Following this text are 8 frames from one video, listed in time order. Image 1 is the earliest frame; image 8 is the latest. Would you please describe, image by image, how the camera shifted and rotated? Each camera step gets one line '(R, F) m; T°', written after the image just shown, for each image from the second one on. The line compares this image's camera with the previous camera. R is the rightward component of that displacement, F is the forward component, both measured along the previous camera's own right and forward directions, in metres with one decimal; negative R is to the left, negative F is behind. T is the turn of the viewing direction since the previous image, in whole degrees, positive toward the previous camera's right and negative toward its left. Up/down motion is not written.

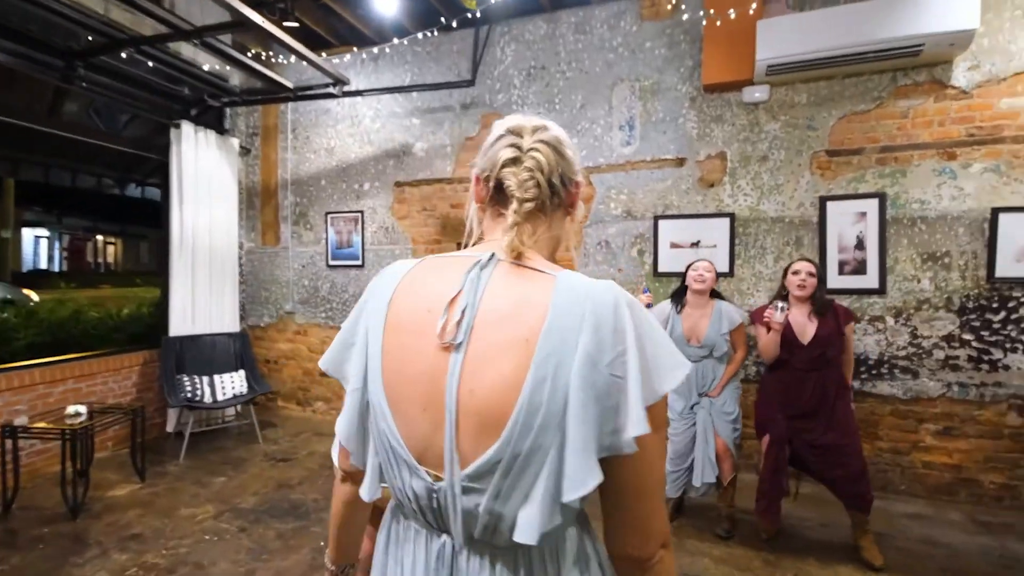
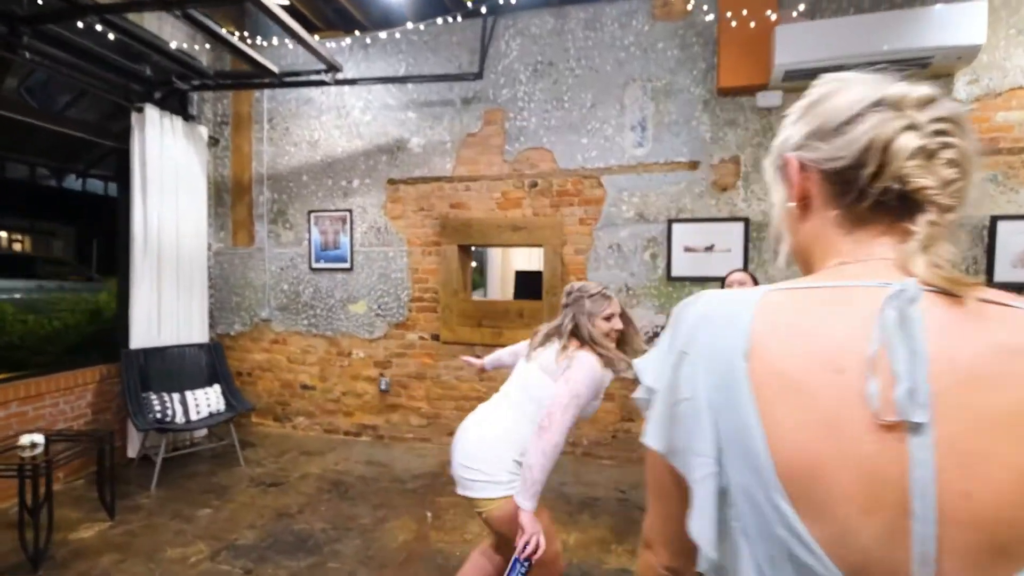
(-0.5, +0.2) m; +6°
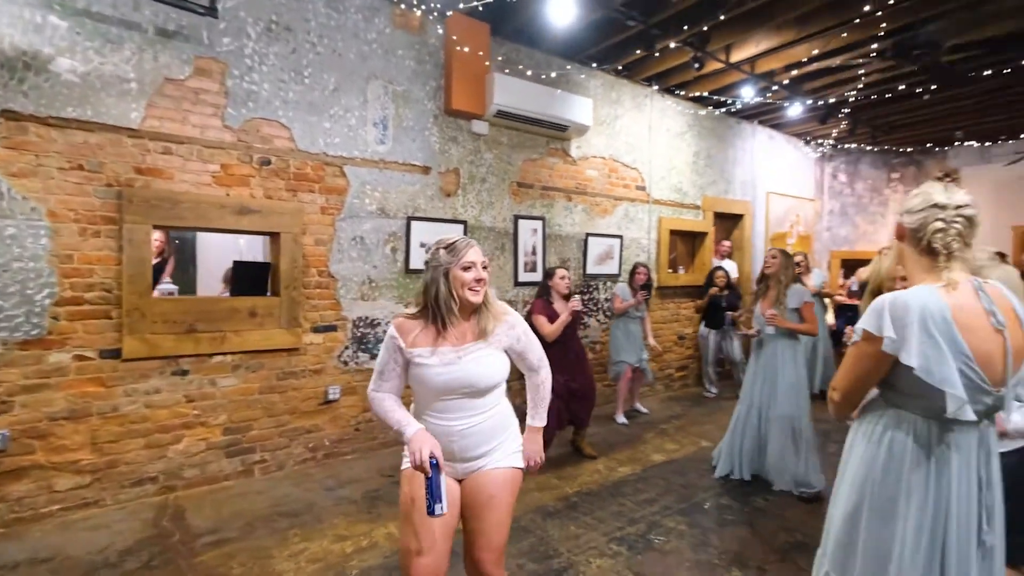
(-1.4, +0.4) m; +50°
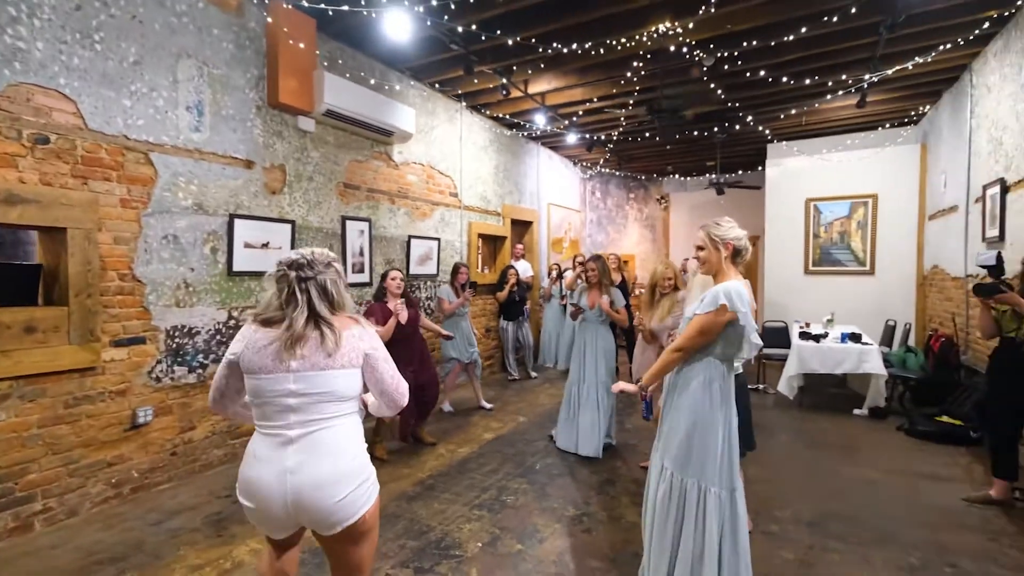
(-0.6, -0.2) m; +26°
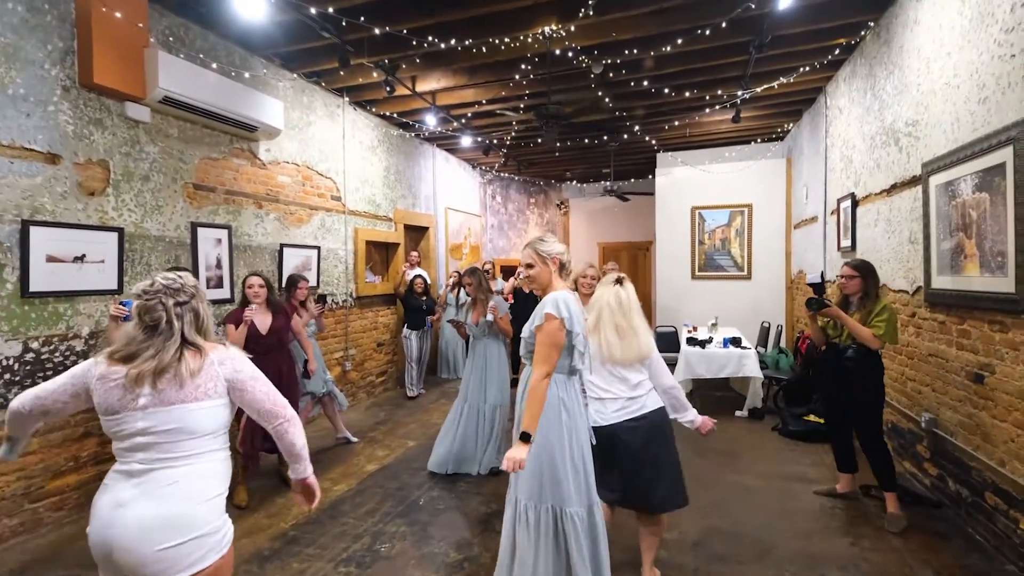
(+0.2, +0.3) m; +10°
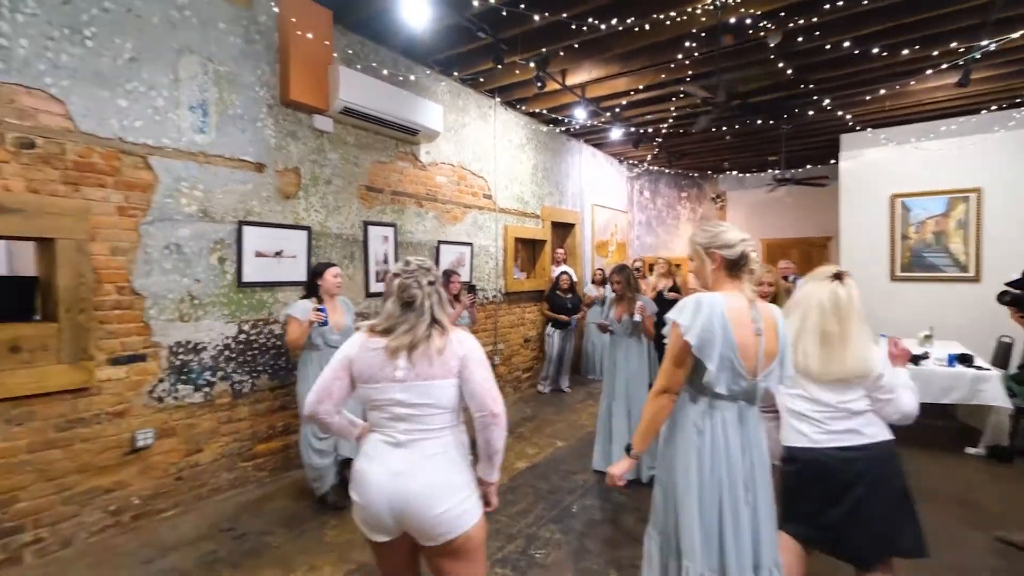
(-0.1, +0.2) m; -16°
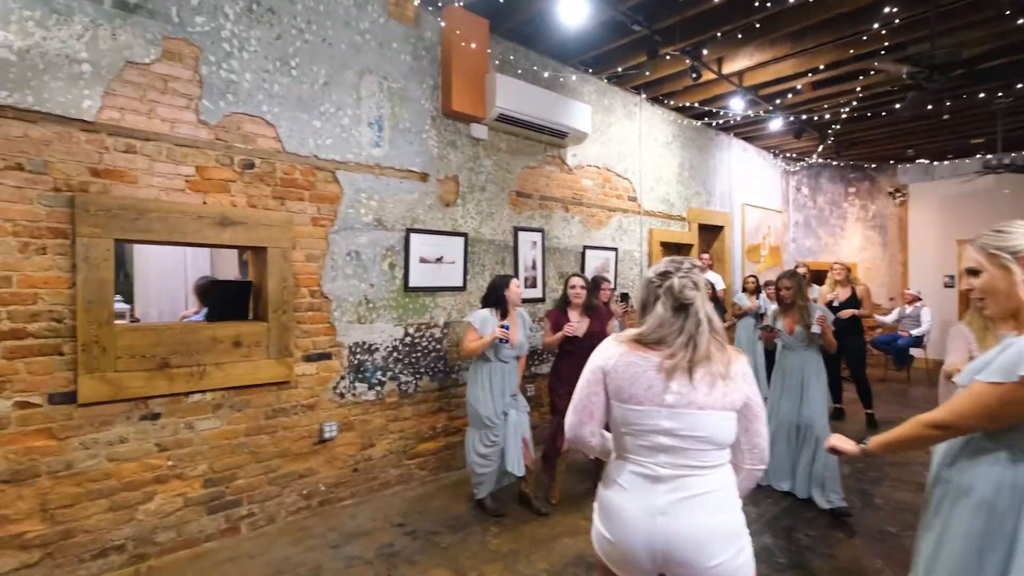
(-0.3, +0.1) m; -14°
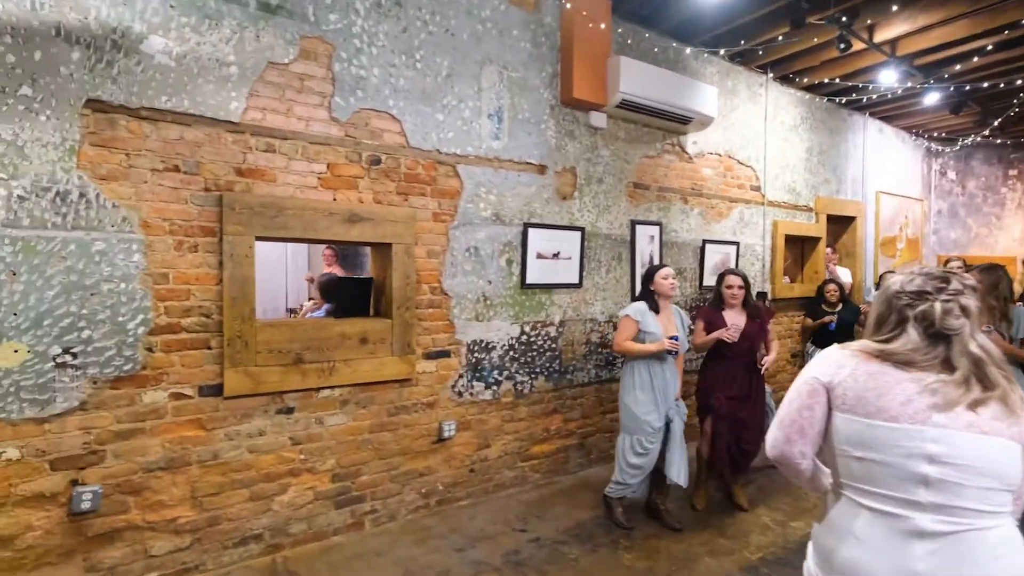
(-0.3, +0.2) m; -9°
